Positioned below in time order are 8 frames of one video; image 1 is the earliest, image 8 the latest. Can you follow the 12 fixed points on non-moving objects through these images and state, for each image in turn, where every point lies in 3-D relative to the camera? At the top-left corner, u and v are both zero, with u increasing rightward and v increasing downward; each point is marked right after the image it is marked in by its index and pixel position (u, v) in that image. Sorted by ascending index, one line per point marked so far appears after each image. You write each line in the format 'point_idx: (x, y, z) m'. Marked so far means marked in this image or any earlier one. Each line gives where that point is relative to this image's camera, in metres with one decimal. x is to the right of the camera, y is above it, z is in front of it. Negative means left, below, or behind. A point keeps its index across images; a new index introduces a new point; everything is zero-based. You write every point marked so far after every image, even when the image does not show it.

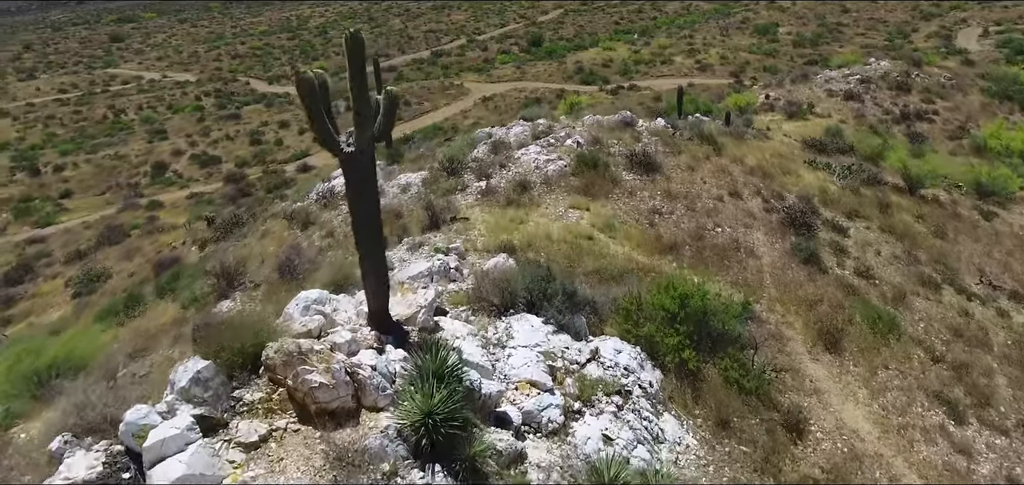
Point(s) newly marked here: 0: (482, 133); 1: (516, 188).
0: (-1.0, +3.5, +20.1) m
1: (+0.1, +1.4, +15.8) m
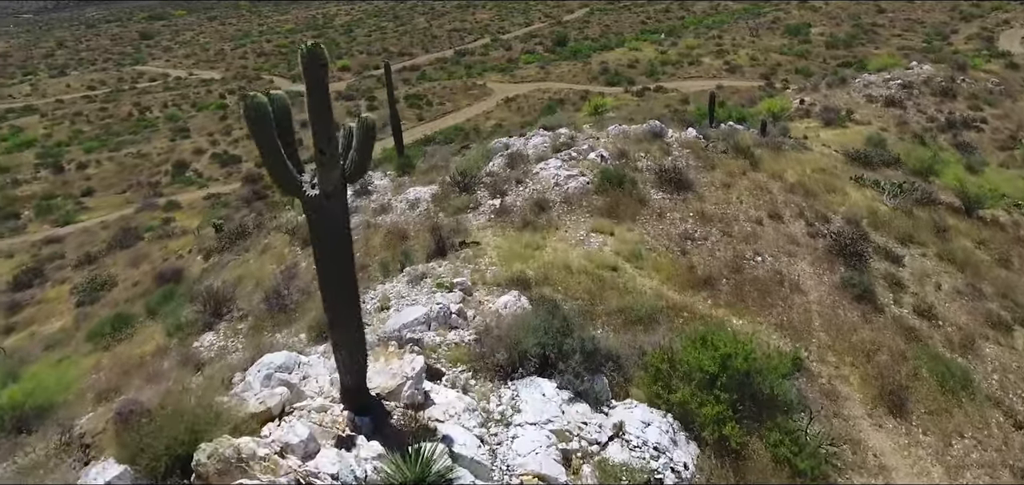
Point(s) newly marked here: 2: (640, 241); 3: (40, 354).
0: (-0.4, +2.9, +18.7) m
1: (+0.5, +0.8, +14.4) m
2: (+2.7, 0.0, +13.2) m
3: (-13.8, -3.3, +18.8) m
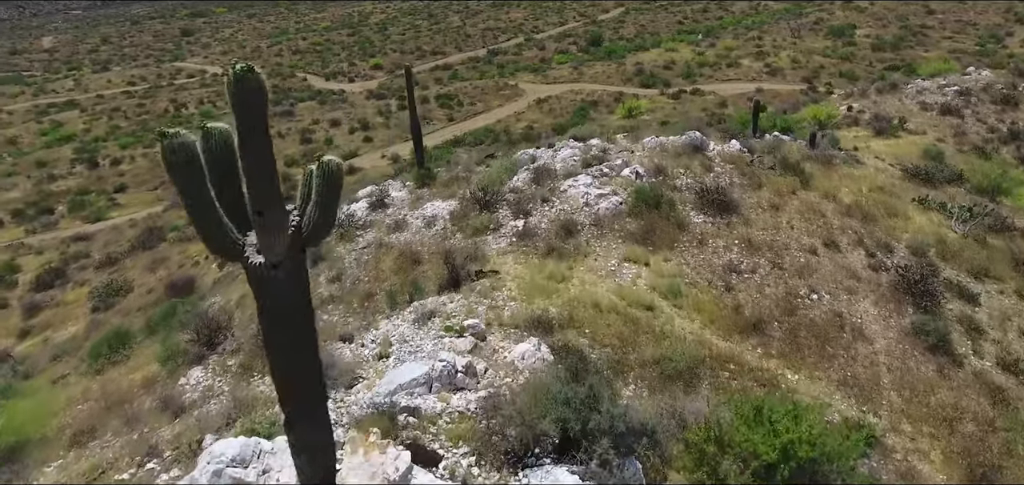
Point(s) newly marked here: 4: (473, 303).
0: (+0.3, +2.4, +17.3) m
1: (+1.0, +0.3, +13.0) m
2: (+3.1, -0.6, +11.7) m
3: (-13.2, -3.6, +18.1) m
4: (-0.6, -1.0, +10.2) m
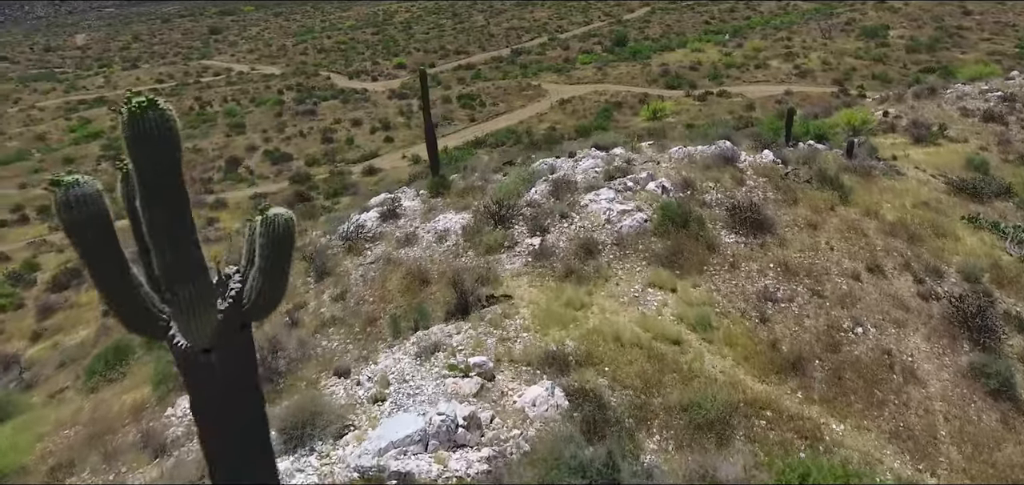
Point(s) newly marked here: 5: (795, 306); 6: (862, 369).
0: (+0.8, +2.0, +16.4) m
1: (+1.3, -0.1, +12.1) m
2: (+3.4, -1.0, +10.7) m
3: (-12.8, -3.7, +17.6) m
4: (-0.5, -1.4, +9.3) m
5: (+4.9, -1.1, +10.9) m
6: (+5.3, -1.9, +9.6) m
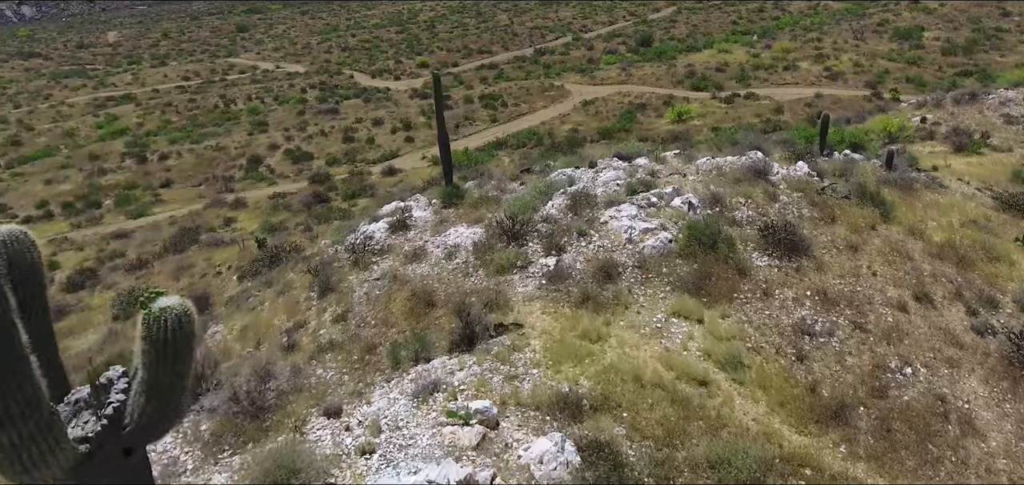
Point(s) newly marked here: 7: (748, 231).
0: (+1.2, +1.6, +15.5) m
1: (+1.5, -0.5, +11.2) m
2: (+3.5, -1.4, +9.7) m
3: (-12.4, -3.9, +17.2) m
4: (-0.3, -1.7, +8.5) m
5: (+5.0, -1.6, +9.8) m
6: (+5.4, -2.4, +8.5) m
7: (+4.7, +0.2, +12.7) m
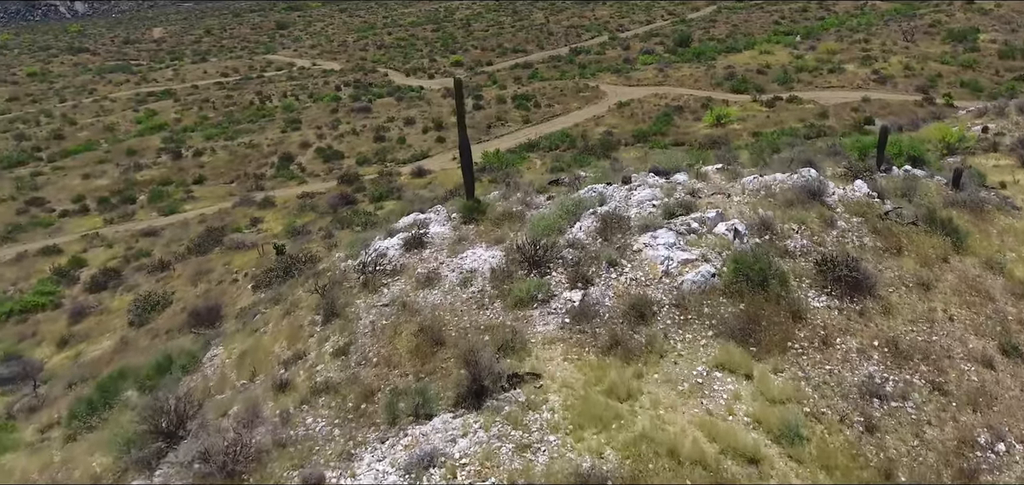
0: (+1.8, +1.1, +14.2) m
1: (+1.8, -1.1, +9.8) m
2: (+3.7, -2.0, +8.3) m
3: (-11.9, -4.1, +16.5) m
4: (-0.2, -2.2, +7.2) m
5: (+5.2, -2.2, +8.3) m
6: (+5.5, -3.0, +7.0) m
7: (+5.1, -0.4, +11.1) m
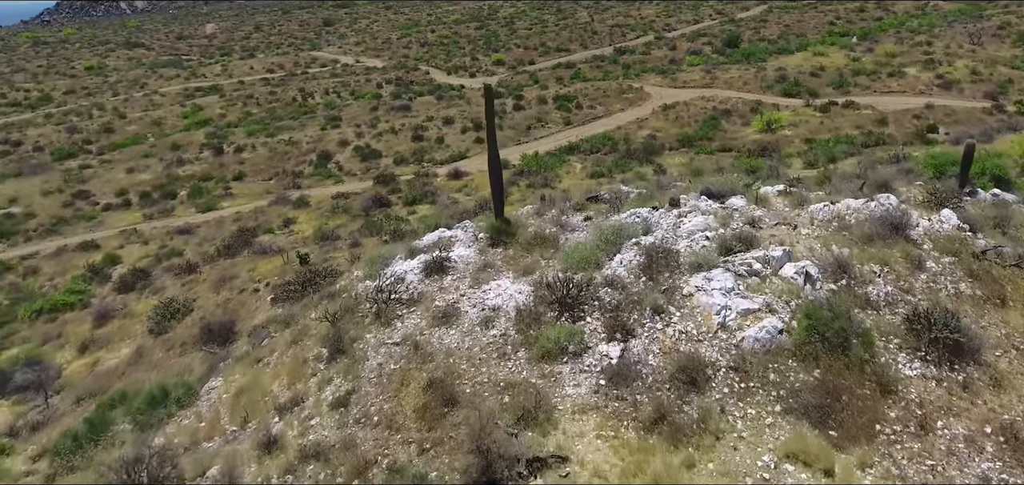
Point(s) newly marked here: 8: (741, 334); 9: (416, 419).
0: (+2.4, +0.5, +12.5) m
1: (+2.1, -1.7, +8.2) m
2: (+3.9, -2.7, +6.5) m
3: (-11.2, -4.4, +15.7) m
4: (-0.1, -2.8, +5.7) m
5: (+5.4, -2.9, +6.5) m
6: (+5.6, -3.8, +5.1) m
7: (+5.5, -1.1, +9.3) m
8: (+3.2, -1.2, +8.7) m
9: (-1.2, -2.3, +8.2) m
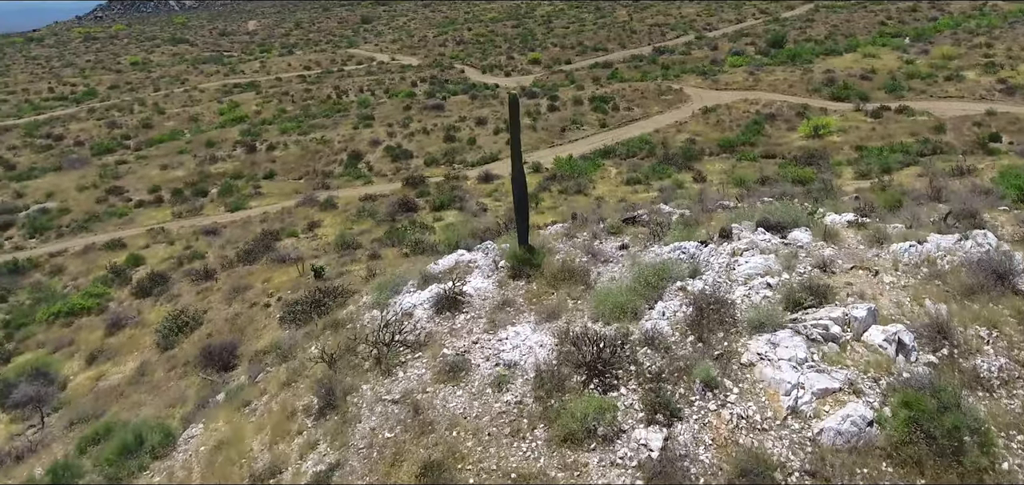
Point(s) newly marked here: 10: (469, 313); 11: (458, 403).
0: (+2.8, -0.2, +10.7) m
1: (+2.3, -2.4, +6.4) m
2: (+3.9, -3.4, +4.6) m
3: (-10.7, -4.7, +14.6) m
4: (-0.1, -3.5, +4.0) m
5: (+5.4, -3.7, +4.5) m
6: (+5.5, -4.5, +3.2) m
7: (+5.7, -1.9, +7.3) m
8: (+3.3, -1.9, +6.9) m
9: (-1.1, -2.9, +6.6) m
10: (-0.8, -1.3, +11.3) m
11: (-0.7, -2.2, +8.6) m
